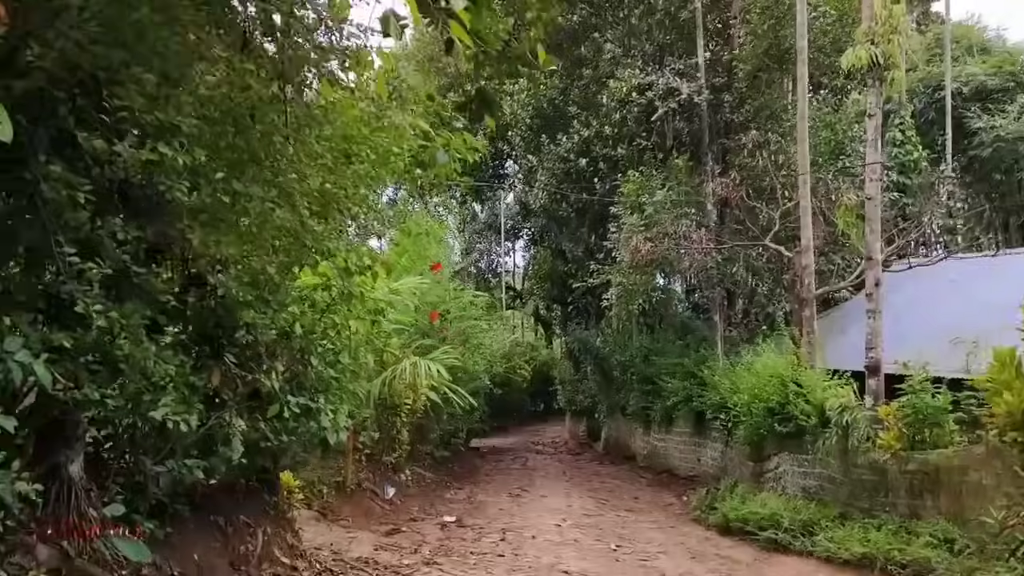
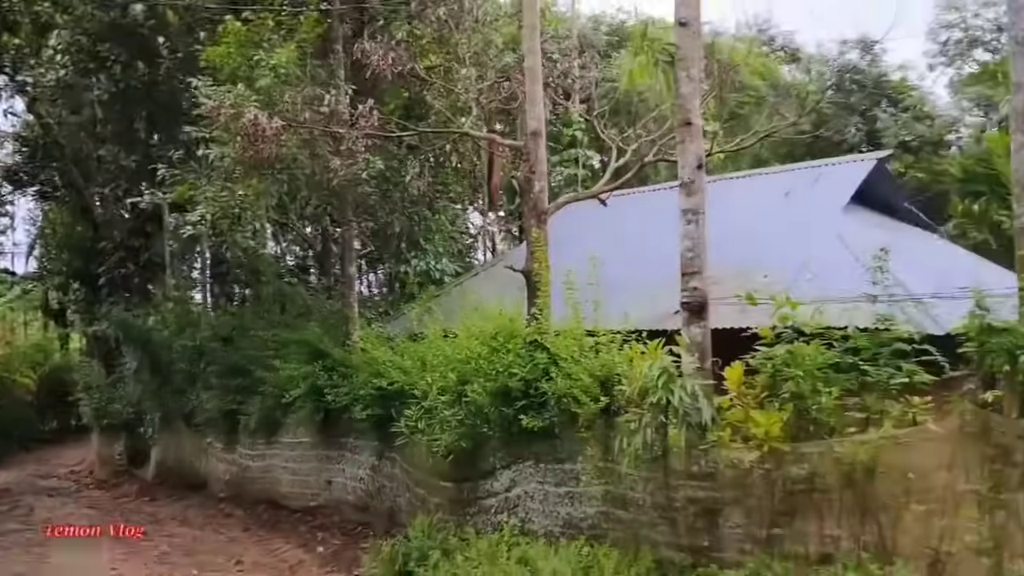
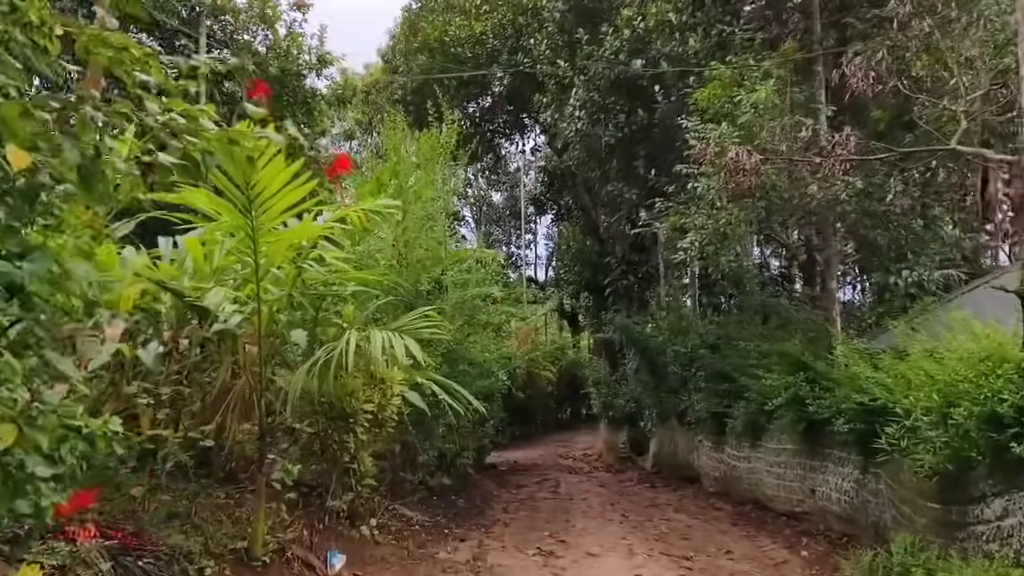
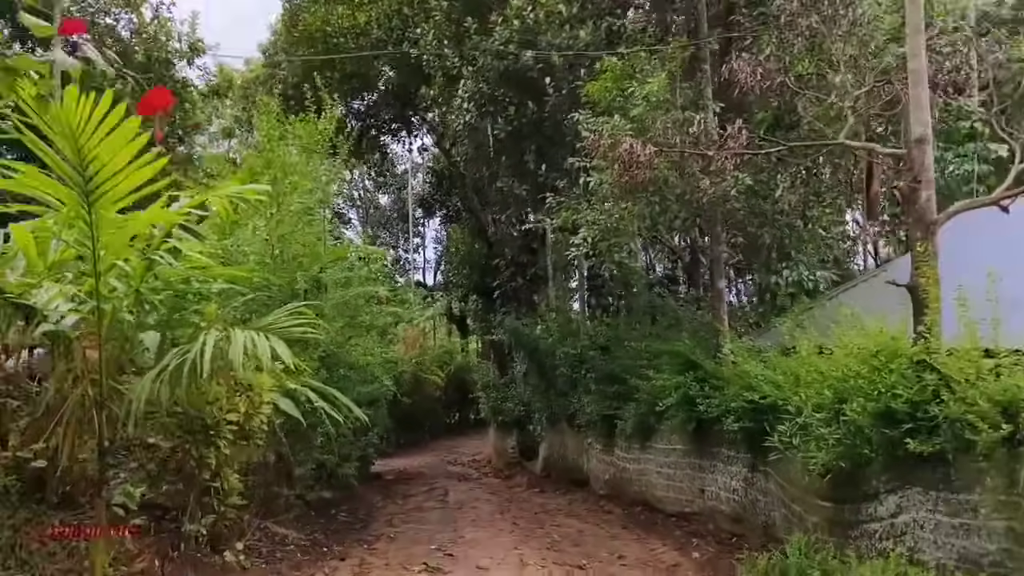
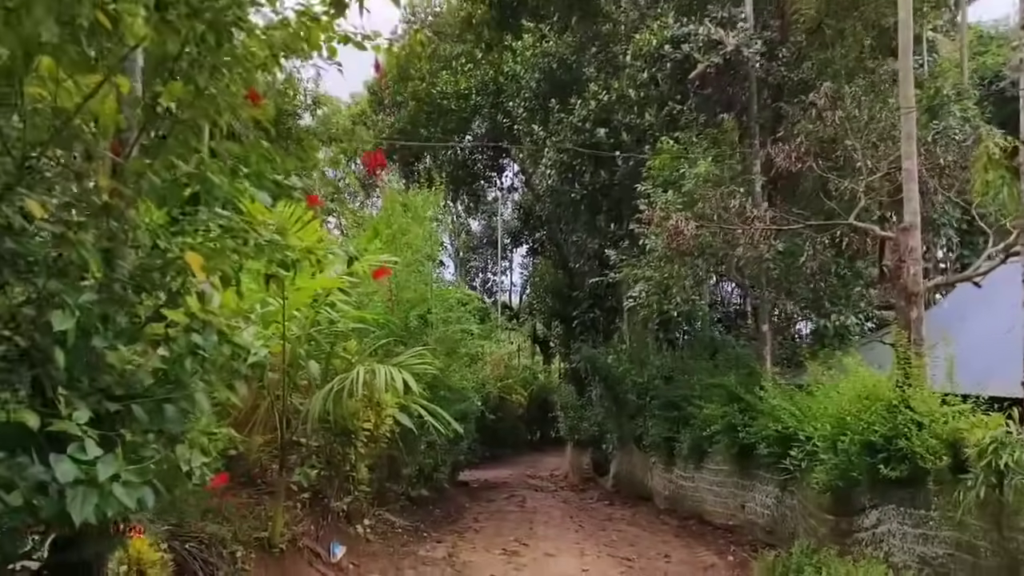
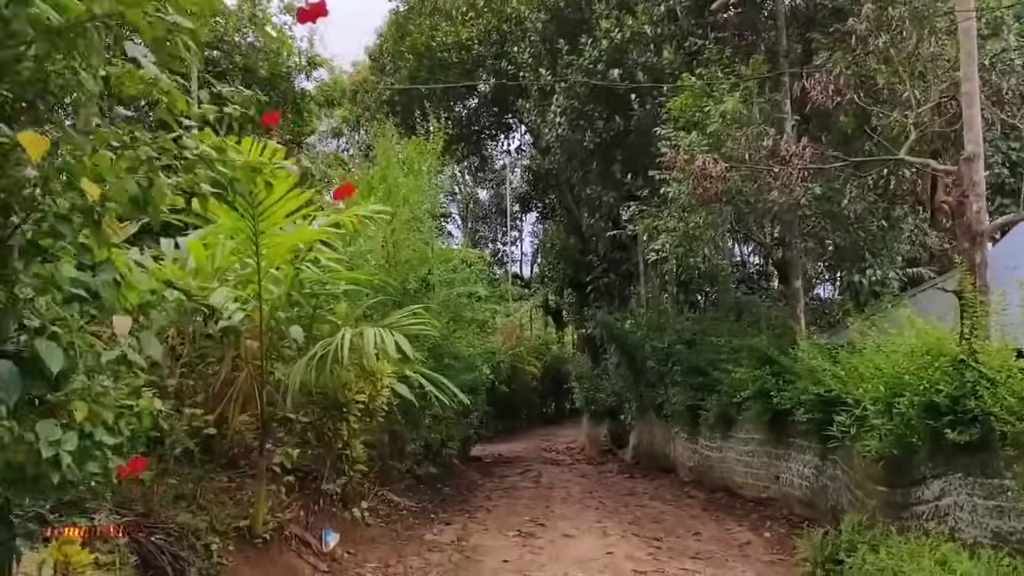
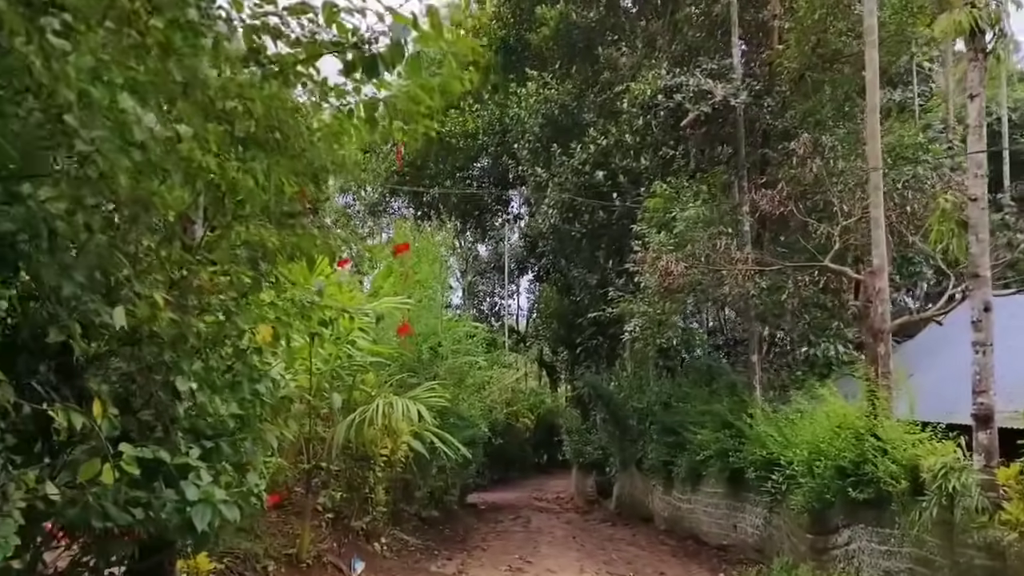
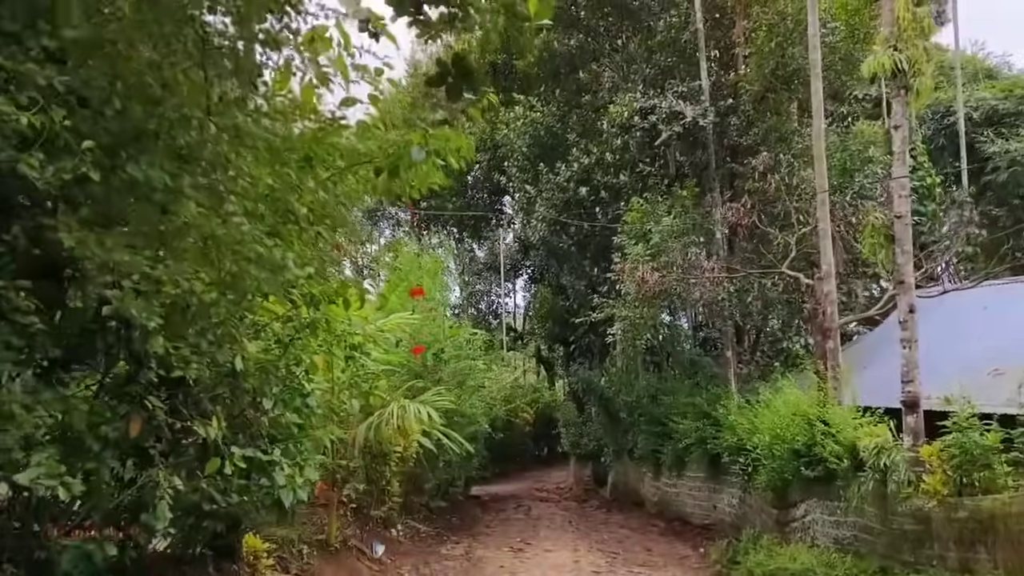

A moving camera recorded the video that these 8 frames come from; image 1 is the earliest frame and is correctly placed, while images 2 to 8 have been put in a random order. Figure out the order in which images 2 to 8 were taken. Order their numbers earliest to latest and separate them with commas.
8, 7, 5, 6, 3, 4, 2
